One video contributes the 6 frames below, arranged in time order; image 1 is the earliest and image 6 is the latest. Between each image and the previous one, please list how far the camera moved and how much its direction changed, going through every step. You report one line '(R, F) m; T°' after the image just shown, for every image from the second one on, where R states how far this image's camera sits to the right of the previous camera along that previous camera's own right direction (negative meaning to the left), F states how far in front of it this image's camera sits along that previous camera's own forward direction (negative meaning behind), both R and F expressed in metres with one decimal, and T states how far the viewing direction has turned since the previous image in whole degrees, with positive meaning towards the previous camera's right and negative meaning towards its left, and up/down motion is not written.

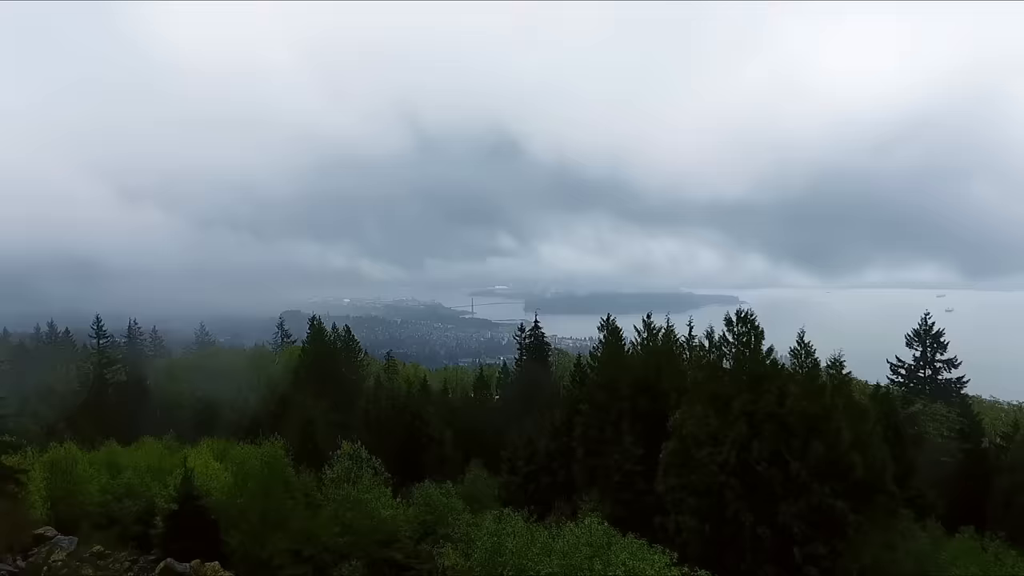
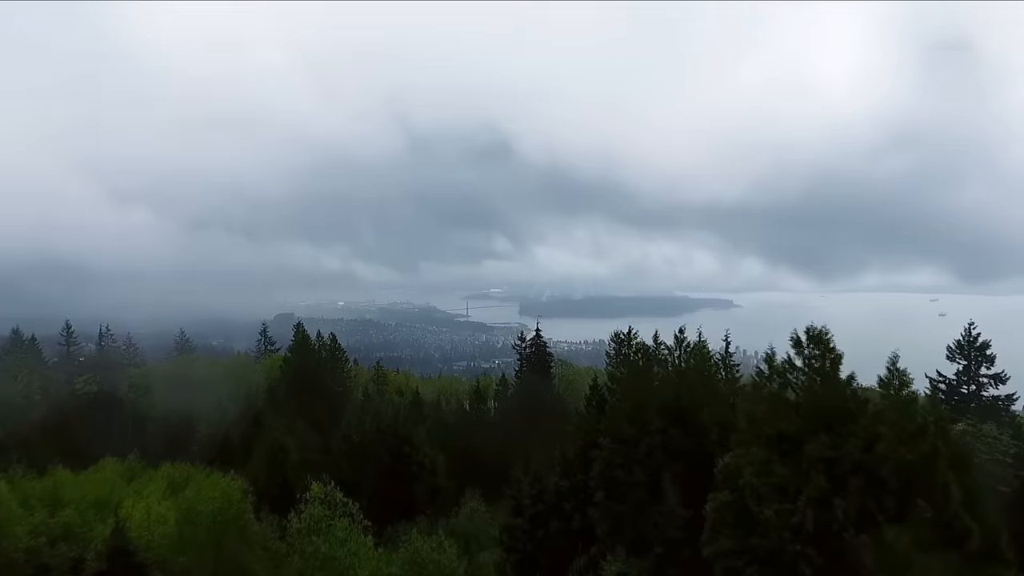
(-0.2, +2.1) m; 0°
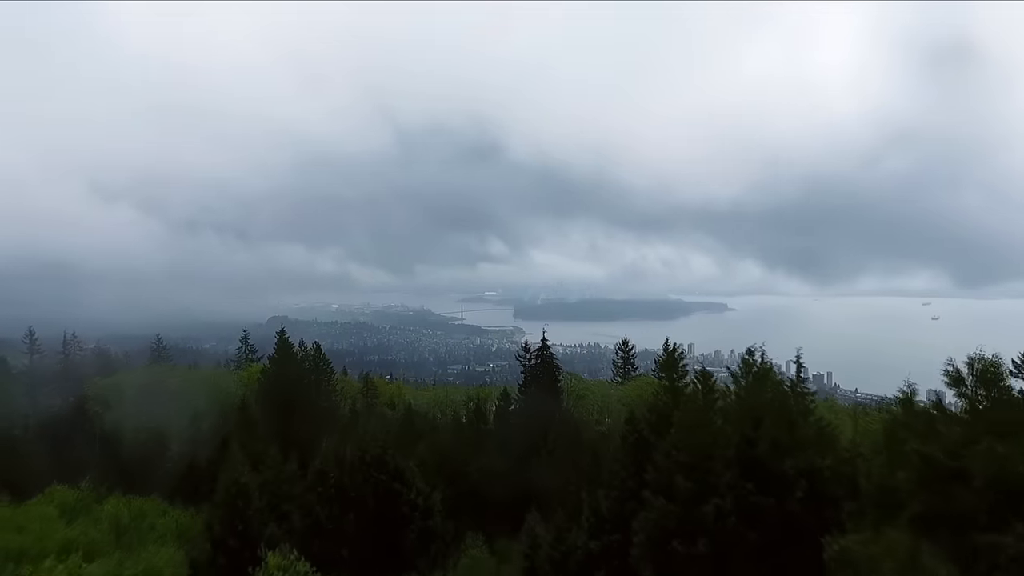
(-0.3, +2.5) m; 0°
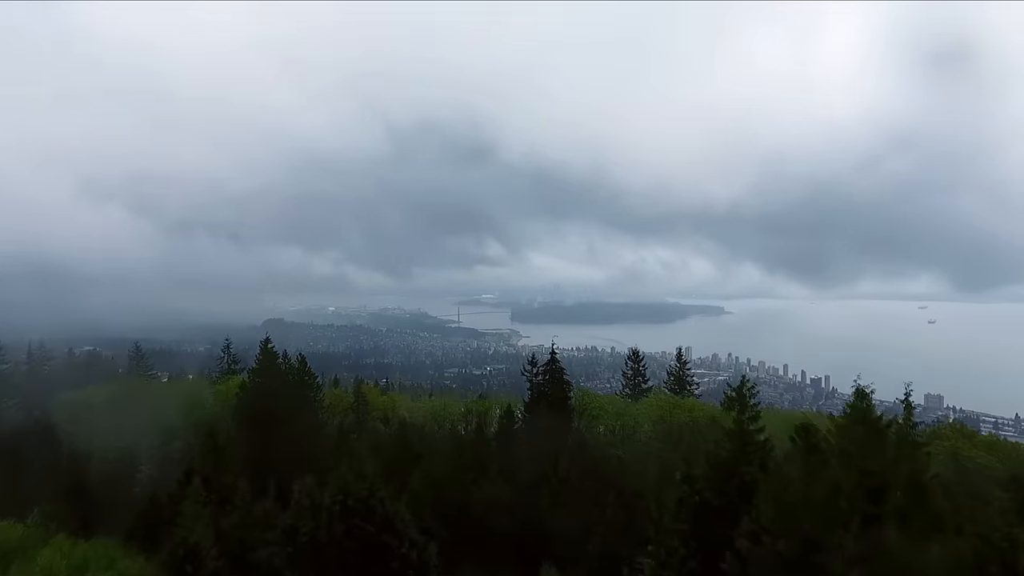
(-0.3, +2.2) m; 0°
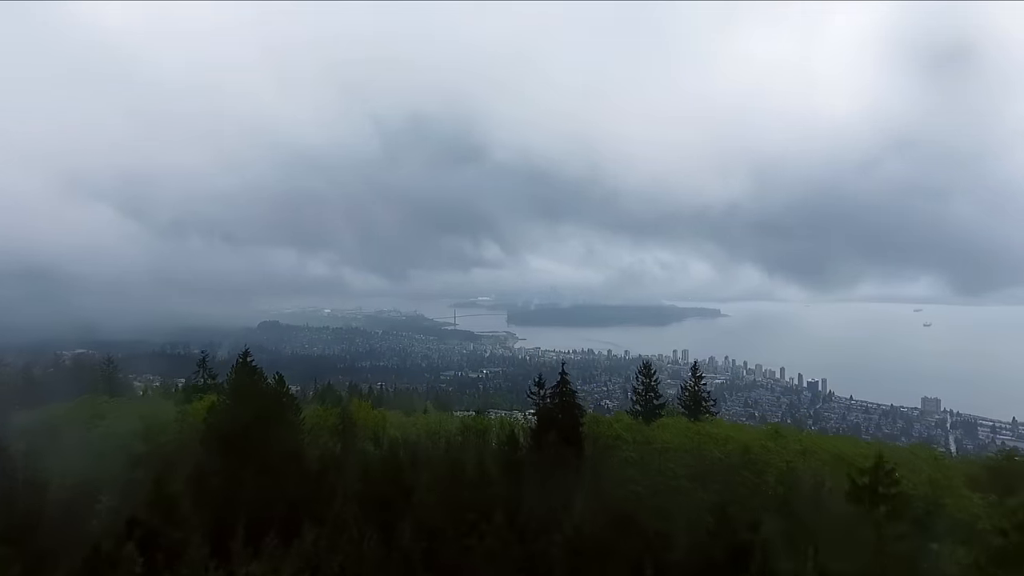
(-0.2, +2.4) m; 0°
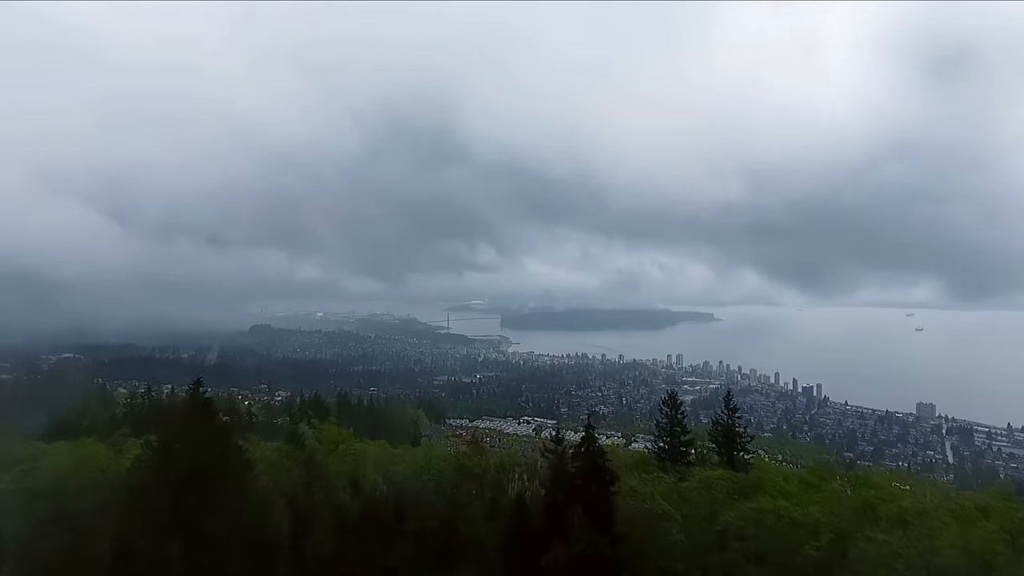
(-0.4, +4.2) m; +1°
